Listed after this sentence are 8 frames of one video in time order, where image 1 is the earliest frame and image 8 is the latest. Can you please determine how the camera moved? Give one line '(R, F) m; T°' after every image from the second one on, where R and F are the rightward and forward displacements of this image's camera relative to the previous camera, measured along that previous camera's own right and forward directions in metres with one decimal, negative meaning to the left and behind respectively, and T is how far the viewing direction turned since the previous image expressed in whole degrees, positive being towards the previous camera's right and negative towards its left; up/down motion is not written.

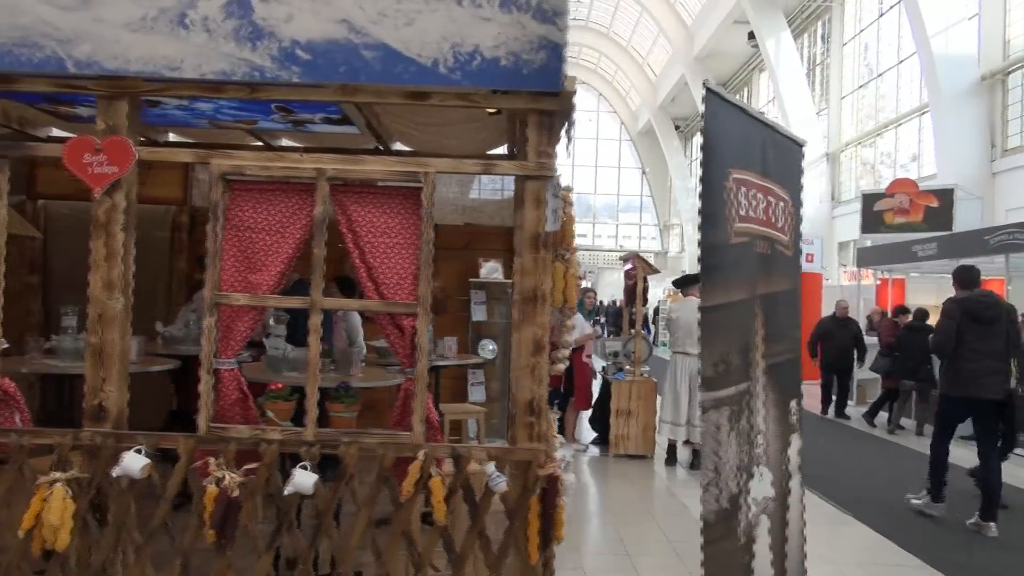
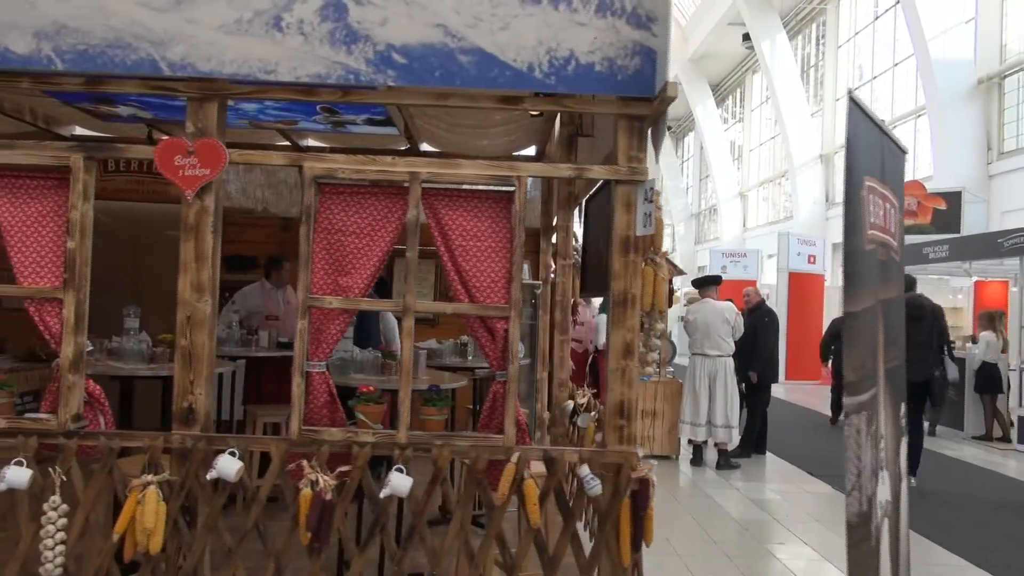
(-0.5, 0.0) m; +1°
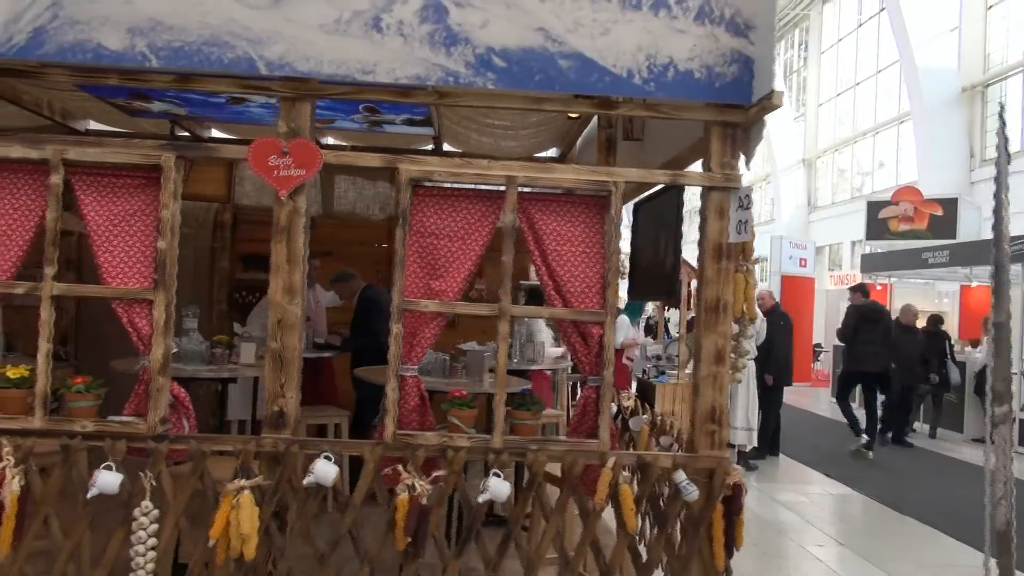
(-0.6, 0.0) m; +2°
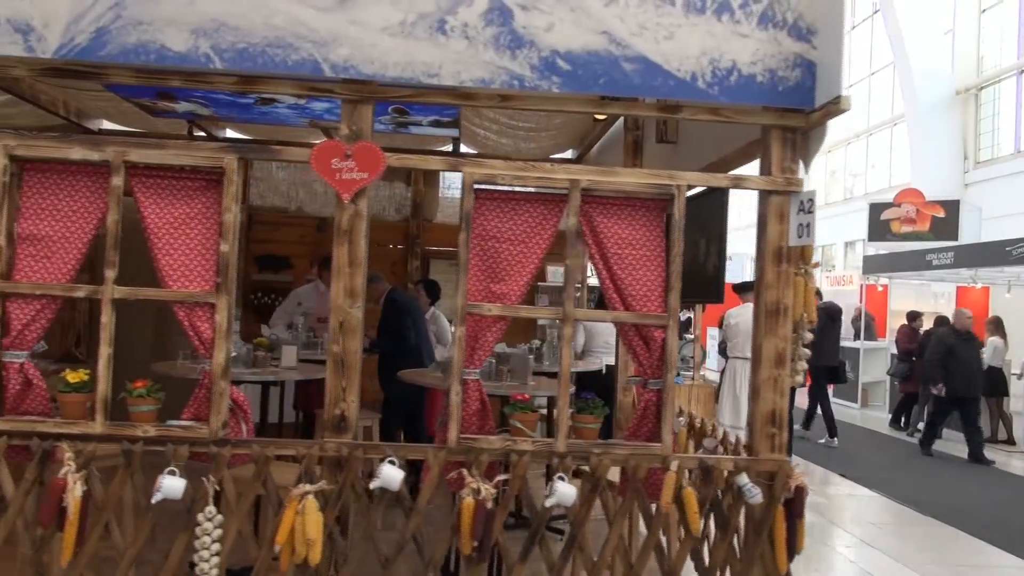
(-0.4, 0.0) m; +1°
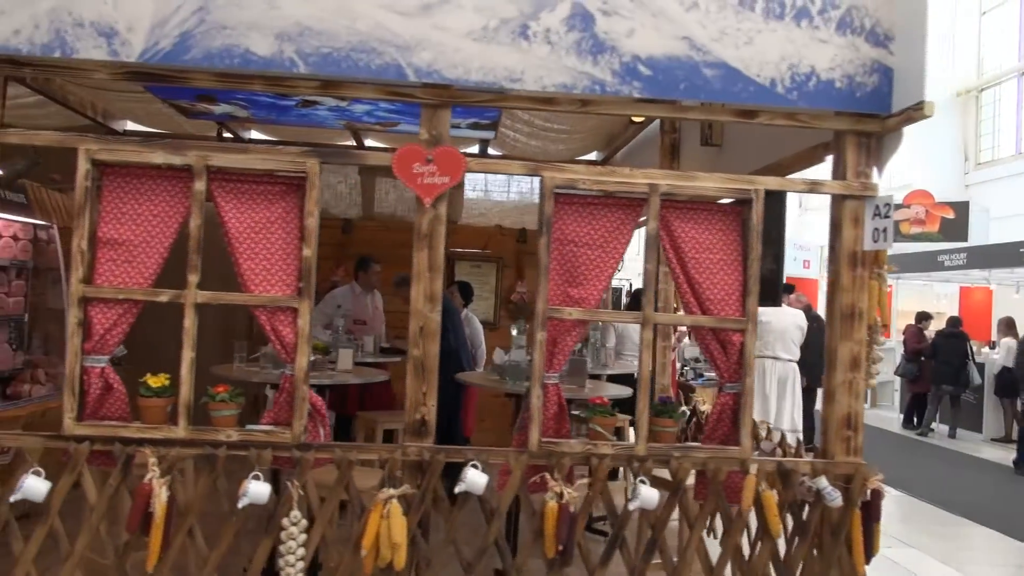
(-0.4, 0.0) m; +1°
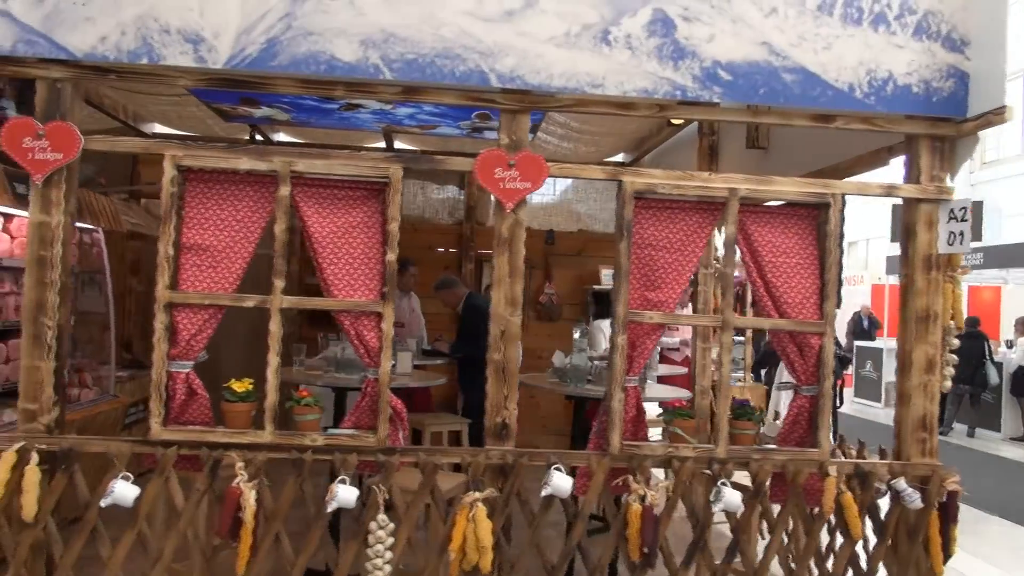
(-0.4, 0.0) m; 0°
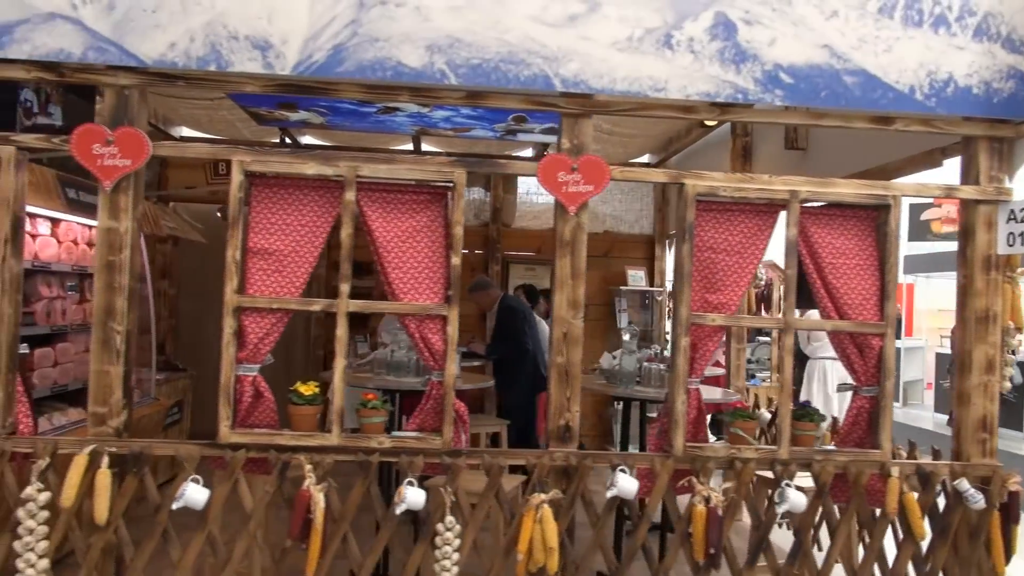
(-0.3, 0.0) m; 0°
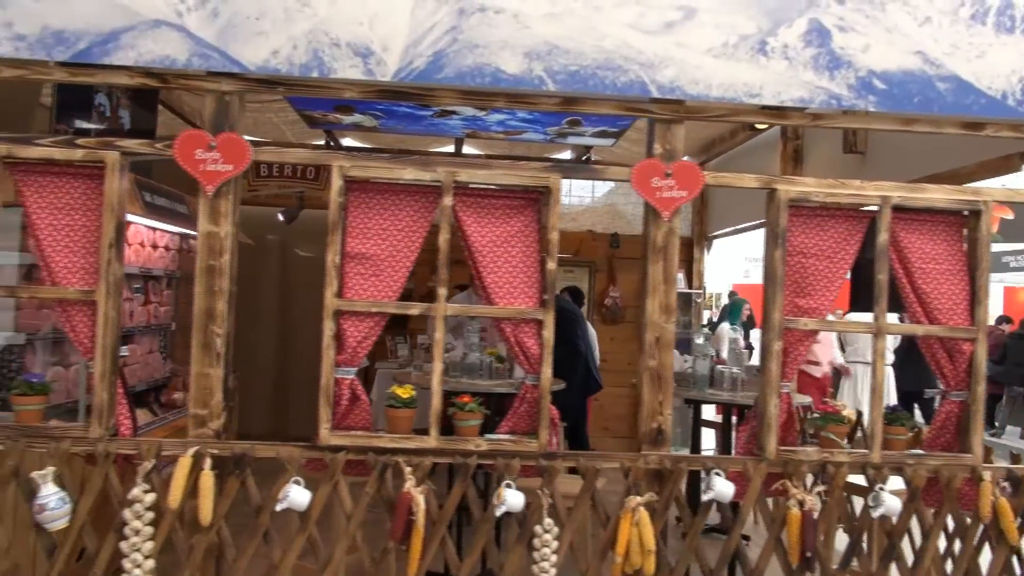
(-0.4, 0.0) m; 0°
